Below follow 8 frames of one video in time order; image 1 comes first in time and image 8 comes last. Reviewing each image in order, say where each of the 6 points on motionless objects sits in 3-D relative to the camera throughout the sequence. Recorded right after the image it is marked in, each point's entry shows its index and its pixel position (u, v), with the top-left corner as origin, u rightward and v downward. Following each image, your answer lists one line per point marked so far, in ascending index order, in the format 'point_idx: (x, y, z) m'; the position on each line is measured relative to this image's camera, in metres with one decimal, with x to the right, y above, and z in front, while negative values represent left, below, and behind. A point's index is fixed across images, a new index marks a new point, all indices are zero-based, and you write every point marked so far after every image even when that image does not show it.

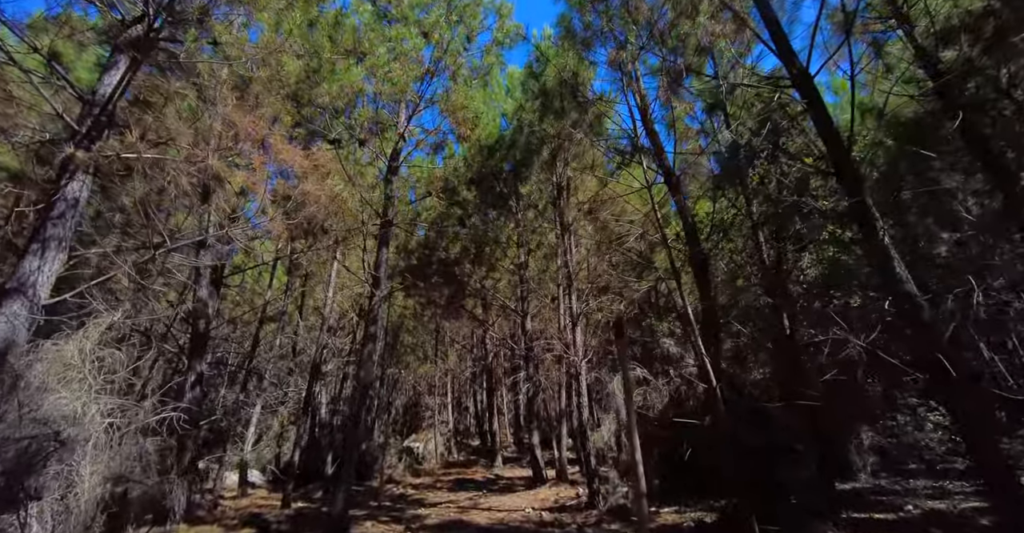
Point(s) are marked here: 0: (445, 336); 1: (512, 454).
0: (-1.8, -1.8, +13.0) m
1: (0.0, -5.4, +14.7) m
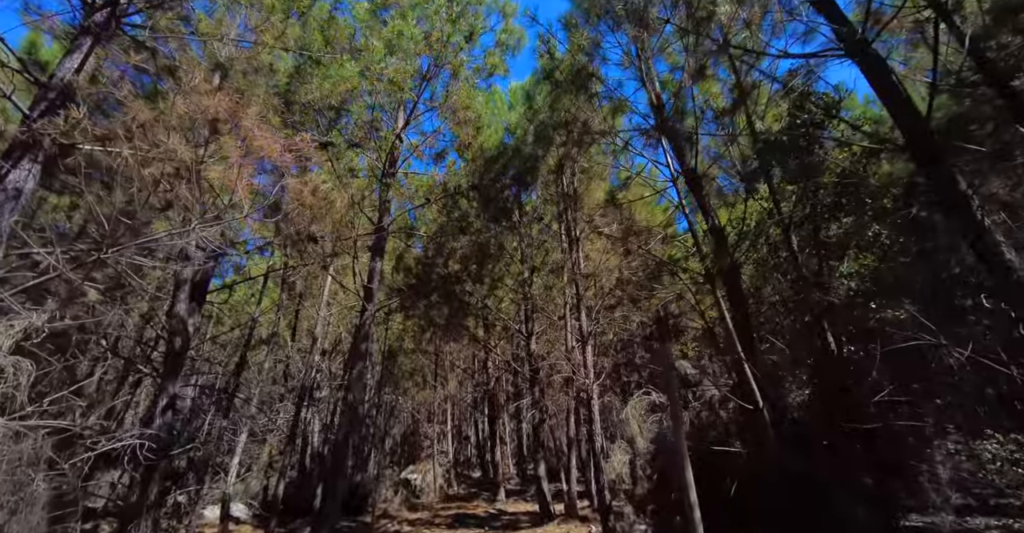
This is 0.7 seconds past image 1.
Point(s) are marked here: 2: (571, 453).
0: (-1.7, -2.3, +12.4) m
1: (+0.1, -6.0, +13.9) m
2: (+0.9, -2.9, +7.9) m
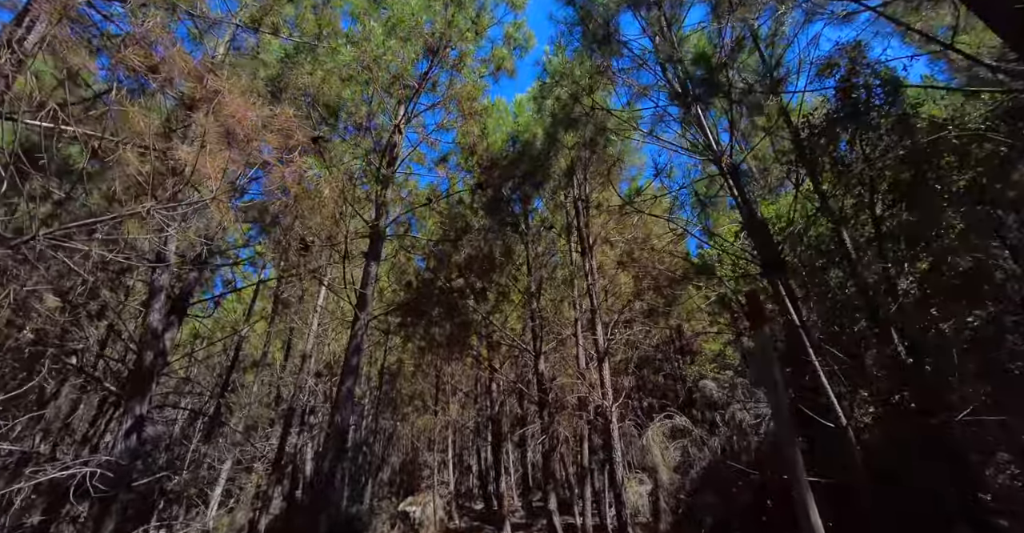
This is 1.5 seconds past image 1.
0: (-1.6, -2.7, +11.8) m
1: (+0.2, -6.5, +13.0) m
2: (+1.0, -3.1, +7.3) m
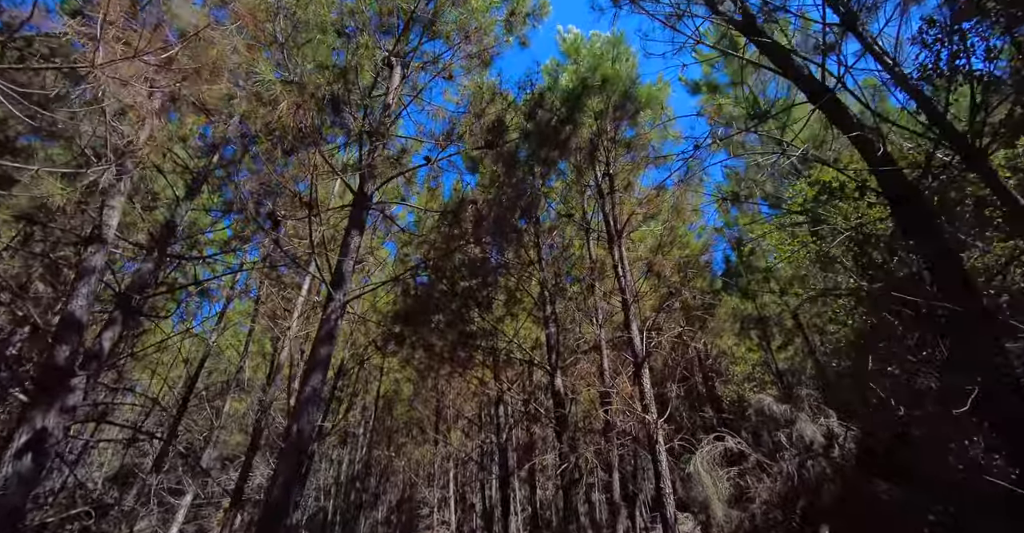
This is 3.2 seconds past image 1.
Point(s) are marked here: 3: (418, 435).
0: (-1.4, -3.0, +10.6) m
1: (+0.4, -6.8, +11.6) m
2: (+1.2, -3.1, +6.0) m
3: (-2.2, -3.8, +11.6) m
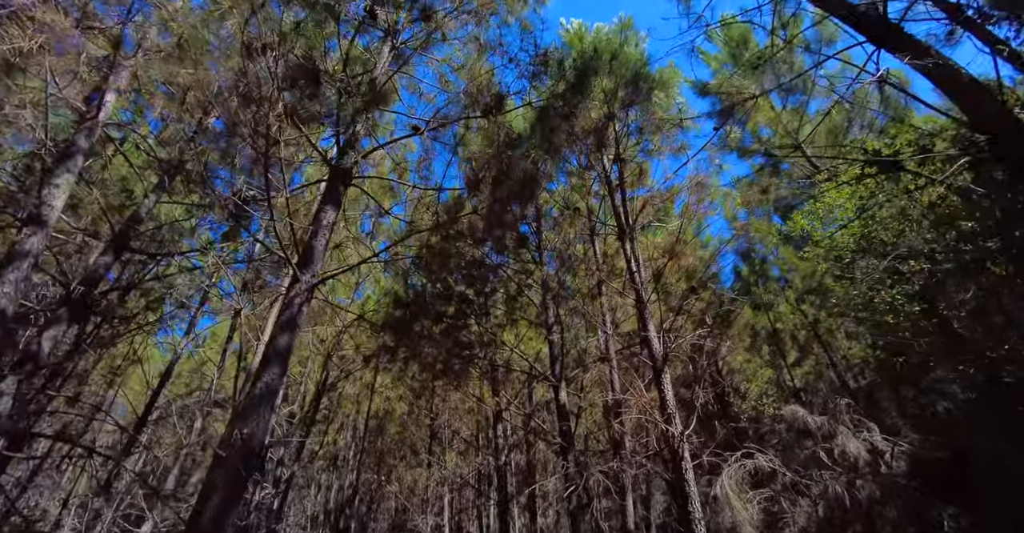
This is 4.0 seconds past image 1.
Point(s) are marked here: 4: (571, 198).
0: (-1.4, -3.2, +9.9) m
1: (+0.4, -7.1, +10.7) m
2: (+1.2, -3.0, +5.4) m
3: (-2.2, -4.1, +10.9) m
4: (+0.7, +0.8, +5.7) m
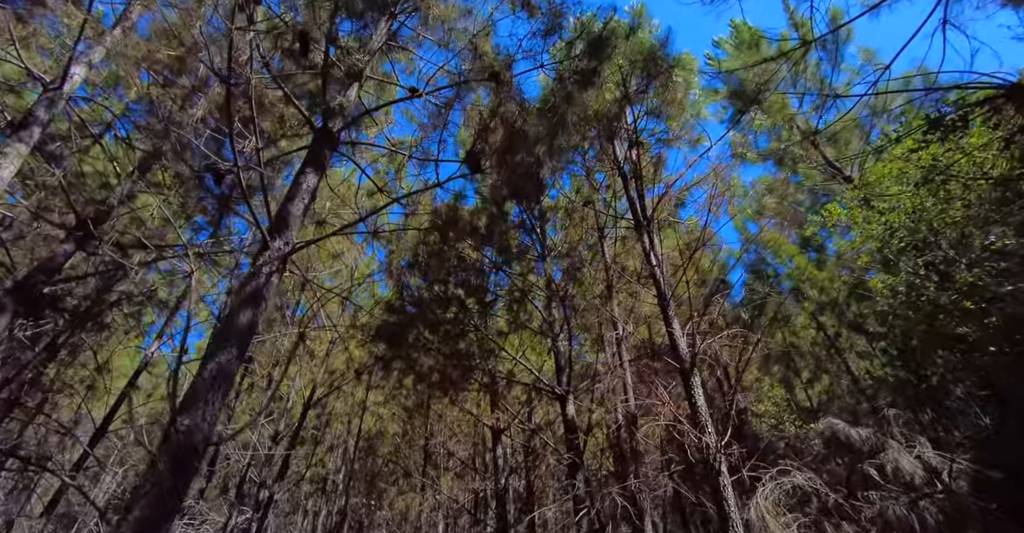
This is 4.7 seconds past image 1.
0: (-1.4, -3.3, +9.3) m
1: (+0.4, -7.3, +9.9) m
2: (+1.2, -3.0, +4.8) m
3: (-2.2, -4.3, +10.2) m
4: (+0.7, +0.8, +5.3) m
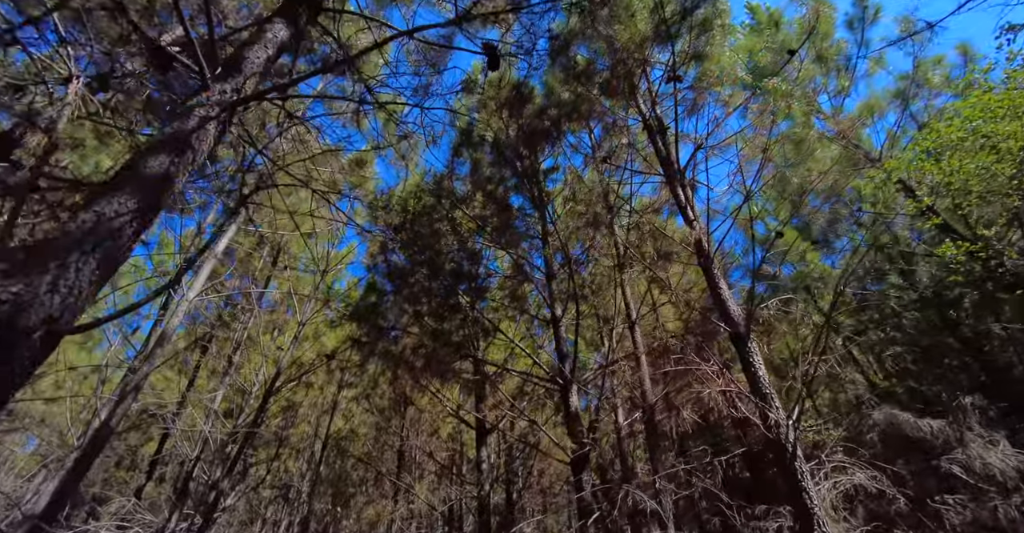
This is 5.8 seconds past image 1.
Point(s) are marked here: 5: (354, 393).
0: (-1.7, -3.1, +8.5) m
1: (-0.1, -7.1, +9.0) m
2: (+1.1, -2.7, +4.0) m
3: (-2.5, -4.0, +9.3) m
4: (+0.8, +1.1, +4.7) m
5: (-2.3, -1.9, +7.6) m
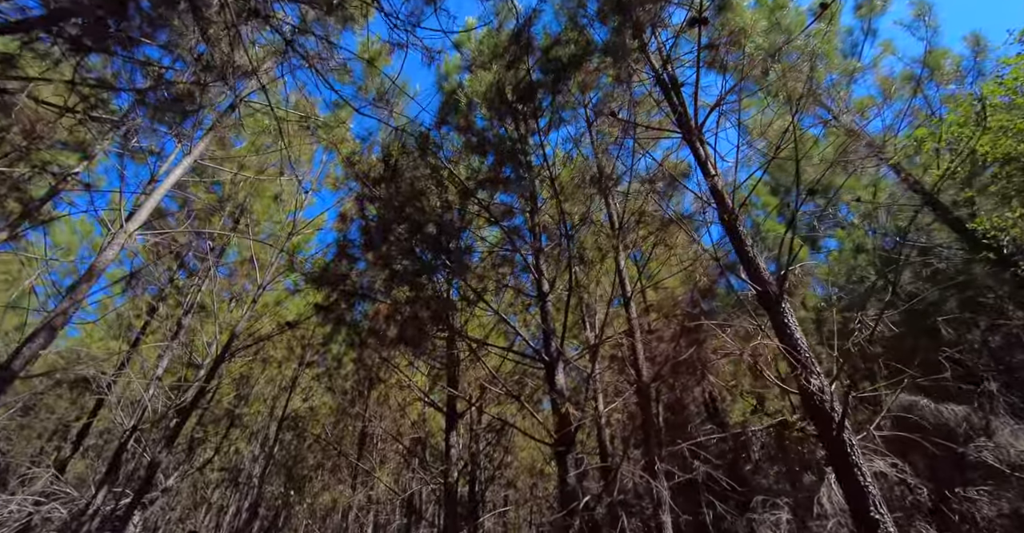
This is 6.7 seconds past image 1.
0: (-2.1, -2.6, +7.9) m
1: (-0.8, -6.8, +8.6) m
2: (+0.9, -2.5, +3.7) m
3: (-3.1, -3.5, +8.7) m
4: (+0.8, +1.3, +4.3) m
5: (-2.7, -1.5, +7.0) m
